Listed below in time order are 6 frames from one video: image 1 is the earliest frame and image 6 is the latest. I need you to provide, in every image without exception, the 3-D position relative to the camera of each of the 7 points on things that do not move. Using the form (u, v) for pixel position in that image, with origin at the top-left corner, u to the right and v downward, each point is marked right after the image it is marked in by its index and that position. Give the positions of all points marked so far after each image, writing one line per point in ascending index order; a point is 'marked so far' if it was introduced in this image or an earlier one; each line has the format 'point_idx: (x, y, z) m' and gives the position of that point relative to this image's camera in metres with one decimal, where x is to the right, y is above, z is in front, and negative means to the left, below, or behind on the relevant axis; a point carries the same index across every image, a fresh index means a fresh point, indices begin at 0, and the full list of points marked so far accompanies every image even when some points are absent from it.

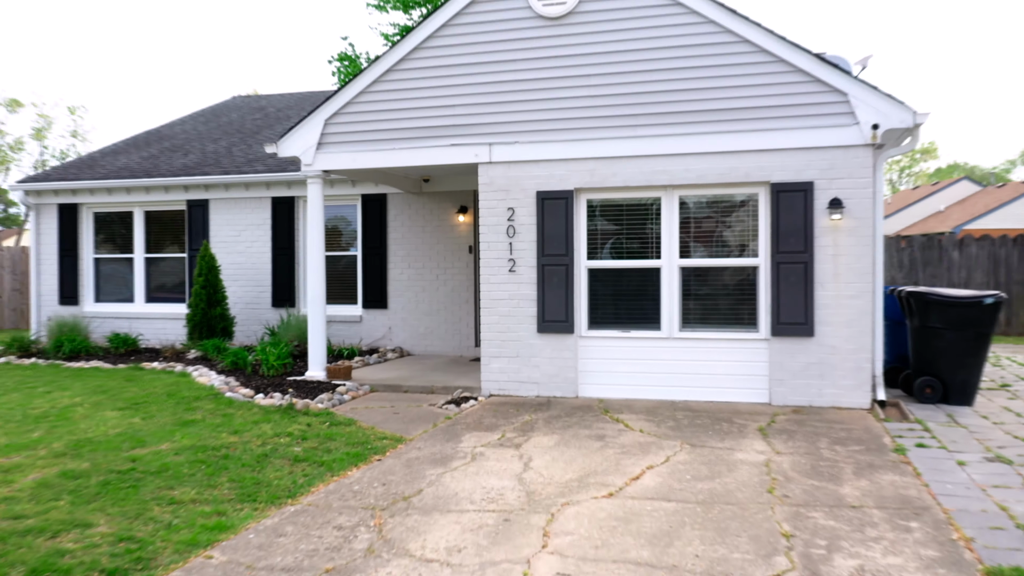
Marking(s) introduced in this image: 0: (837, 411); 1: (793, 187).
0: (+2.9, -1.1, +6.7) m
1: (+2.6, +0.9, +6.8) m
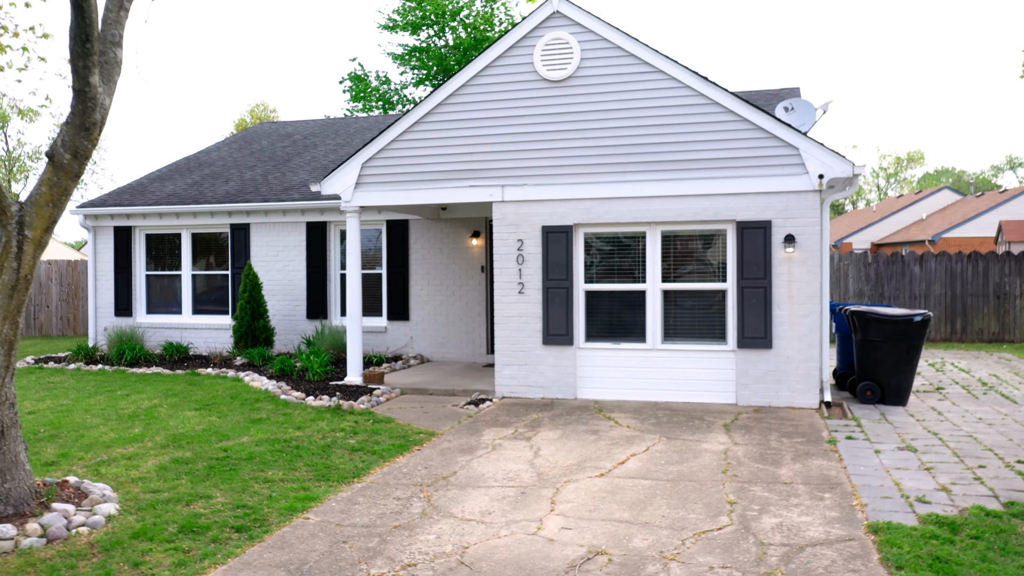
0: (+3.0, -1.3, +8.1) m
1: (+2.7, +0.7, +8.1) m
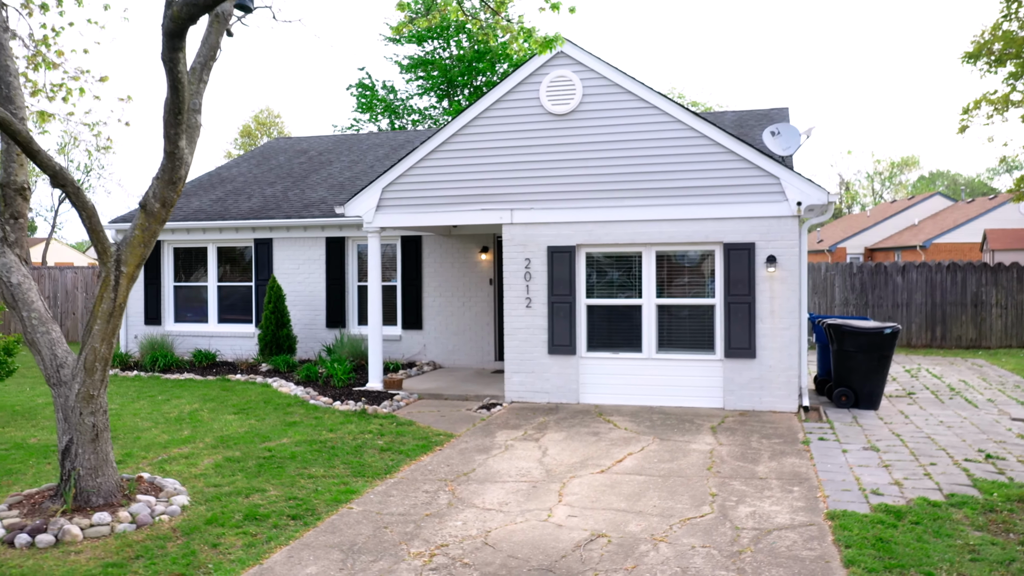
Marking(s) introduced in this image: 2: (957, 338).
0: (+3.1, -1.5, +8.9) m
1: (+2.8, +0.5, +9.0) m
2: (+9.3, -1.1, +15.5) m
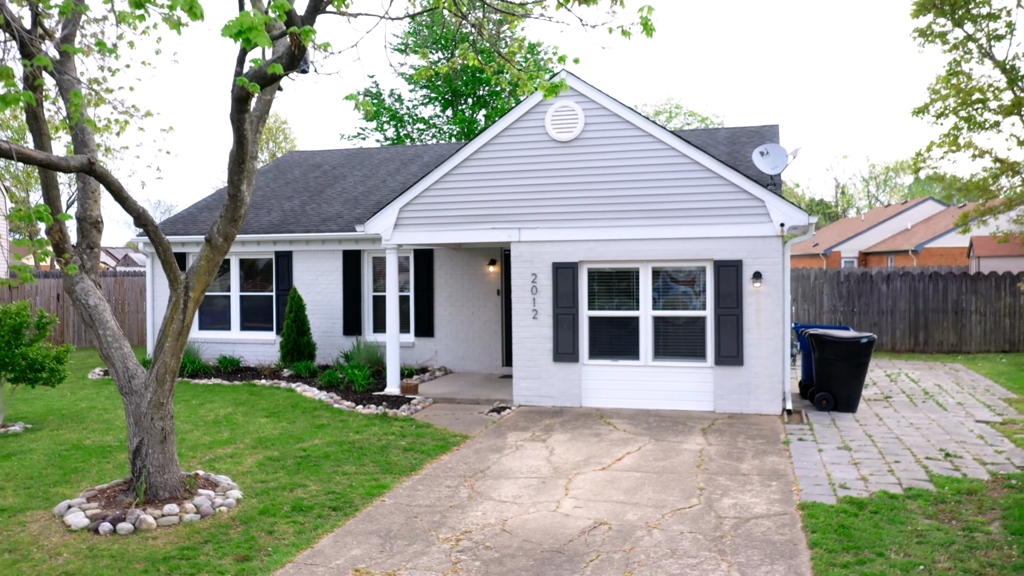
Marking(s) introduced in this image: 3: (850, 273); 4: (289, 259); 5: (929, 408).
0: (+3.3, -1.7, +9.8) m
1: (+2.9, +0.3, +9.9) m
2: (+9.4, -1.2, +16.4) m
3: (+7.8, +0.4, +17.1) m
4: (-4.4, +0.6, +14.5) m
5: (+5.8, -1.7, +10.3) m
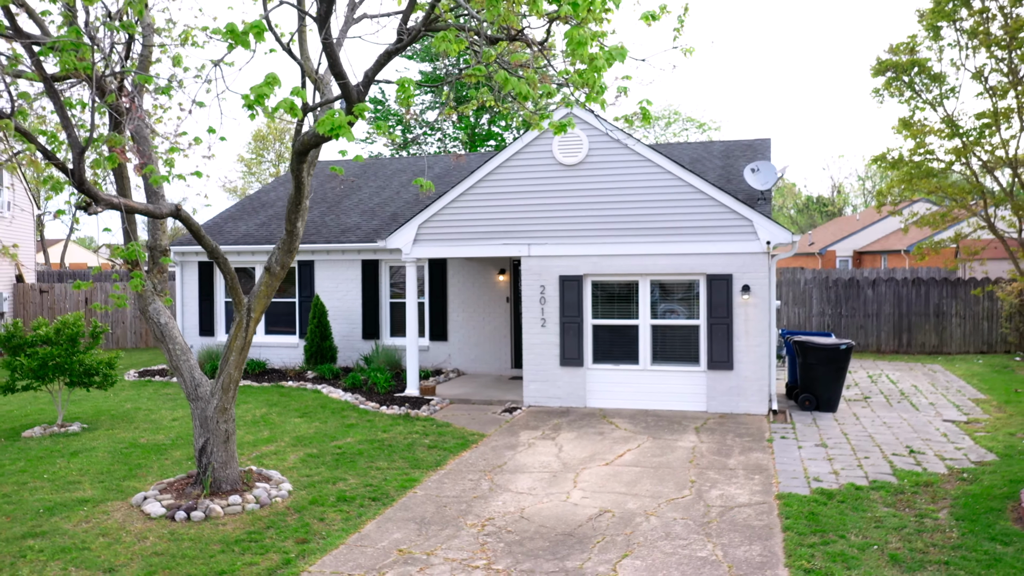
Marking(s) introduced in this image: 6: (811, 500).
0: (+3.4, -1.9, +10.8) m
1: (+3.0, +0.2, +10.9) m
2: (+9.6, -1.3, +17.4) m
3: (+8.0, +0.3, +18.1) m
4: (-4.2, +0.4, +15.5) m
5: (+6.0, -1.8, +11.3) m
6: (+2.9, -2.1, +7.3) m
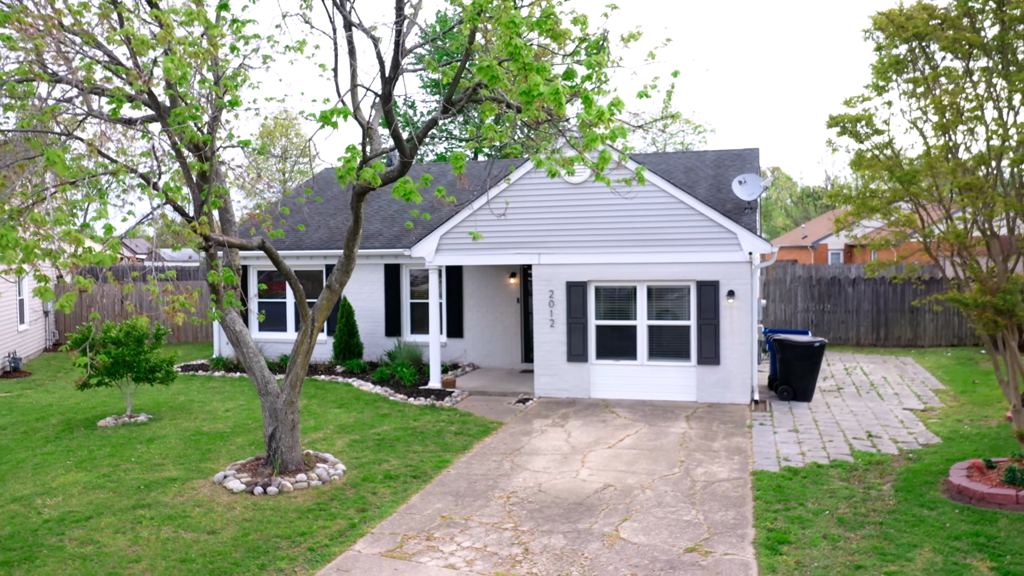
0: (+3.6, -2.0, +12.3) m
1: (+3.3, +0.1, +12.3) m
2: (+9.8, -1.3, +18.9) m
3: (+8.2, +0.3, +19.5) m
4: (-4.0, +0.4, +16.9) m
5: (+6.2, -1.9, +12.8) m
6: (+3.2, -2.2, +8.8) m
